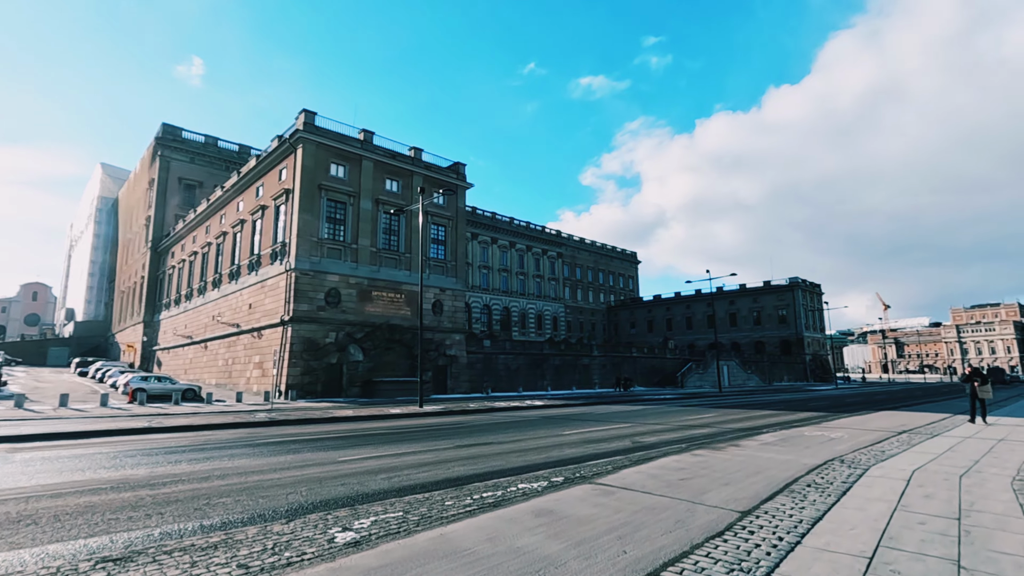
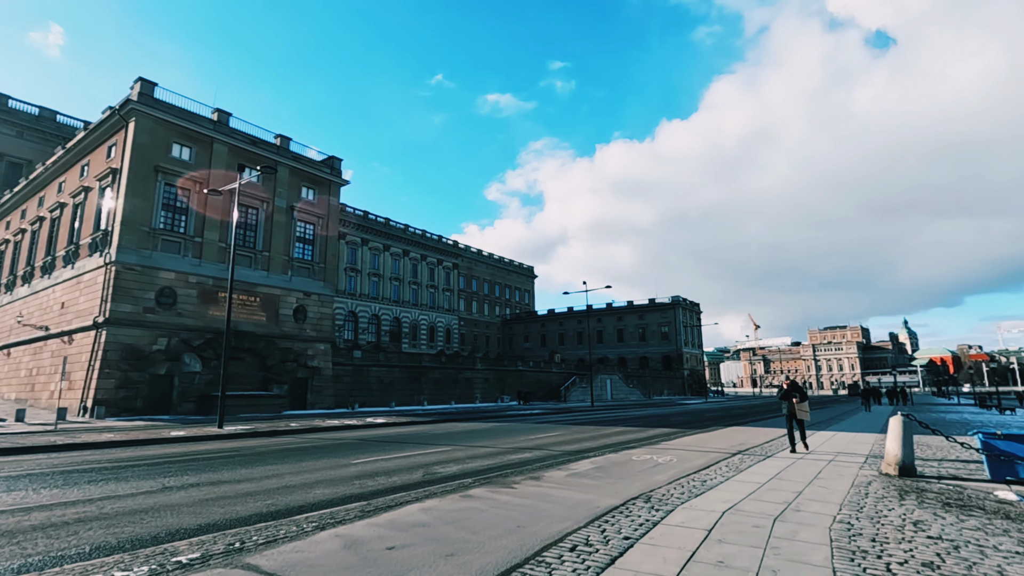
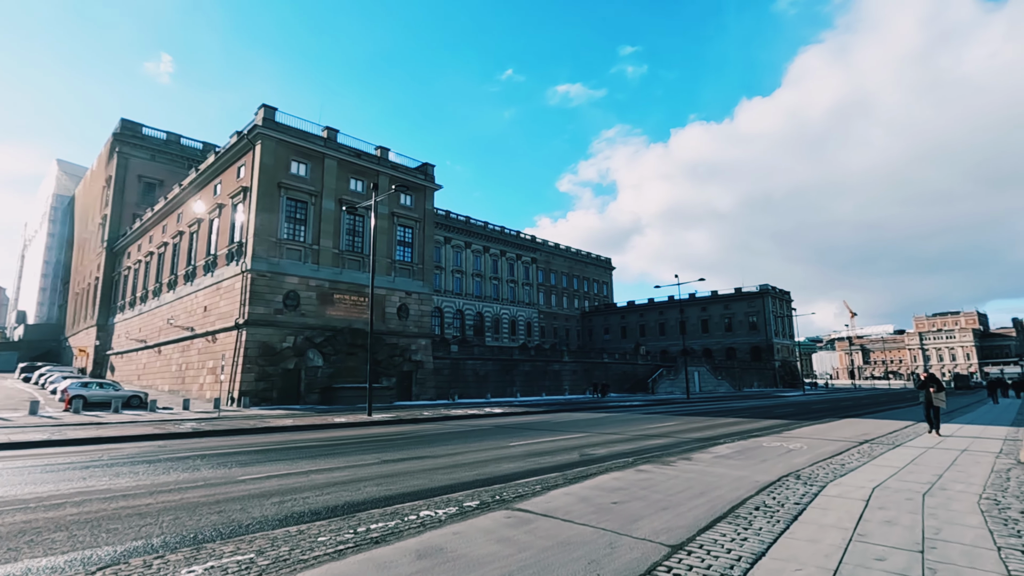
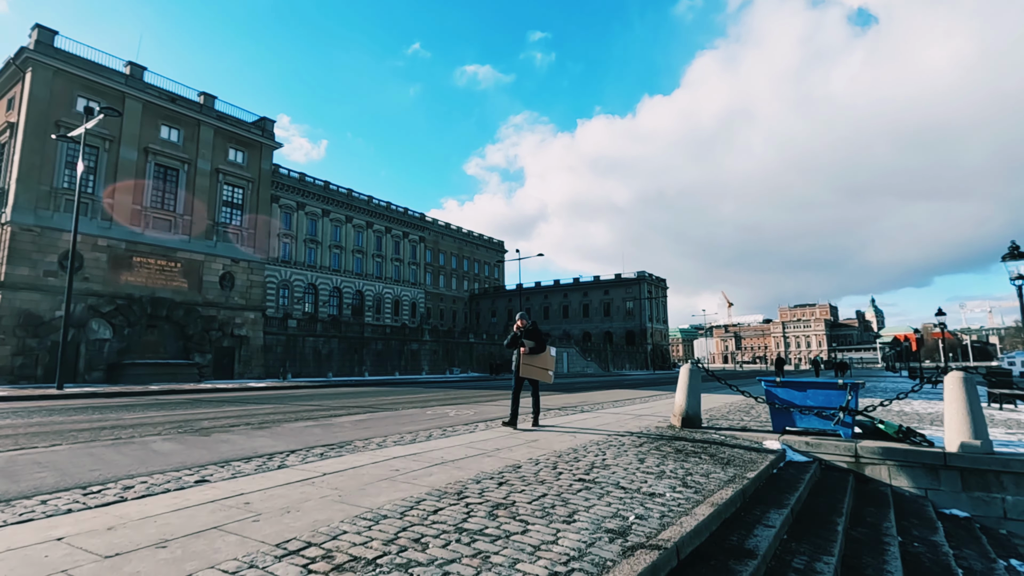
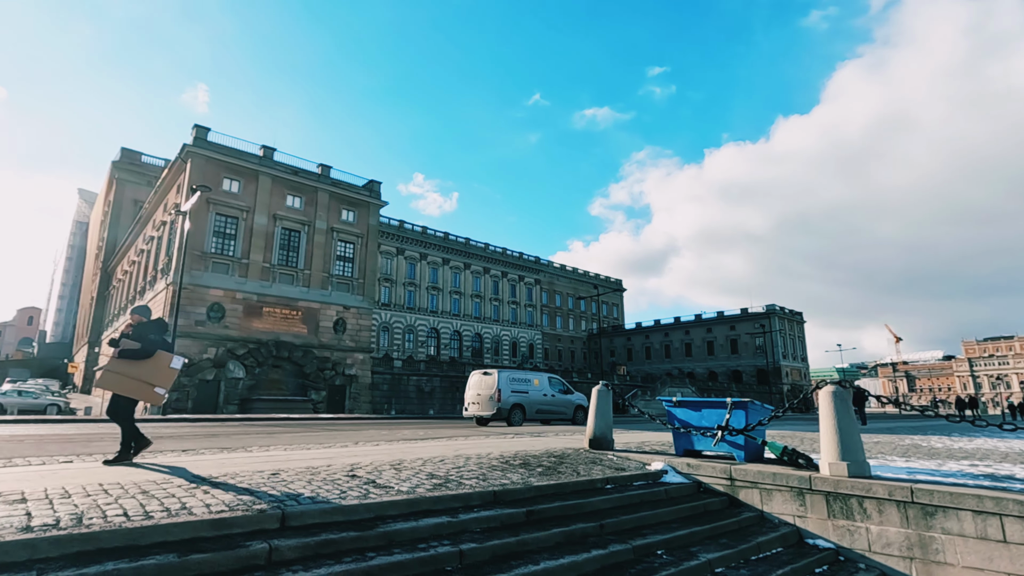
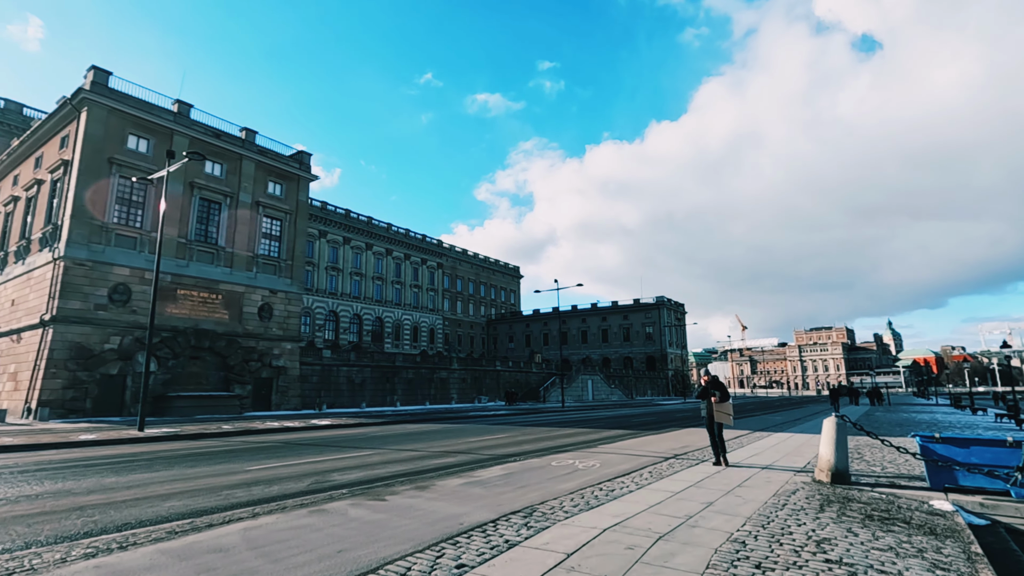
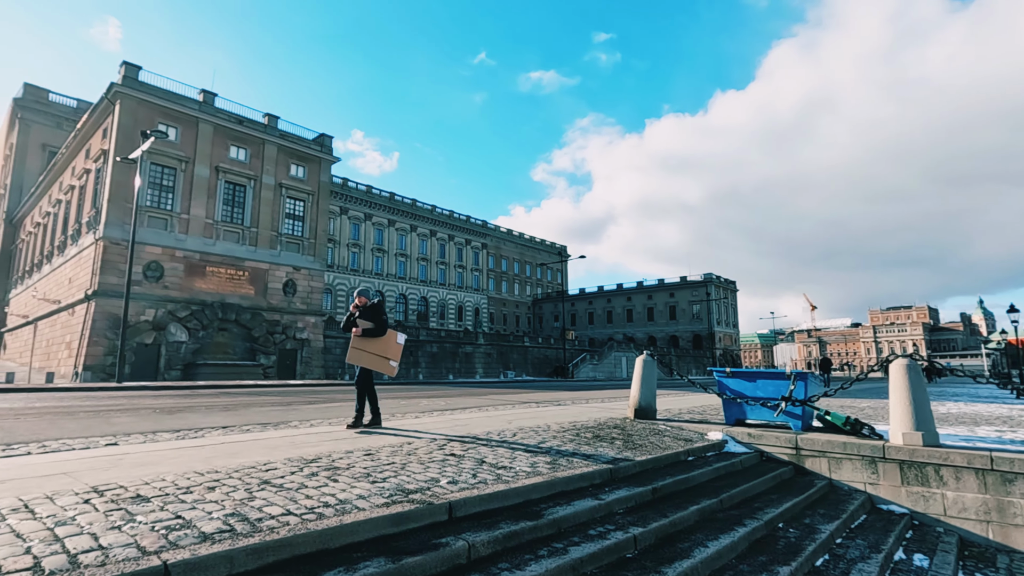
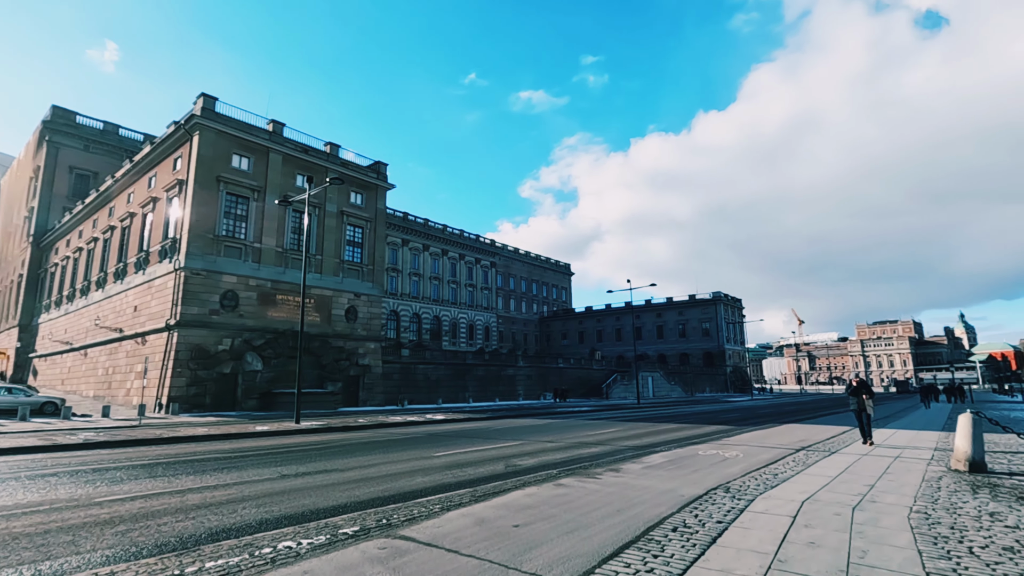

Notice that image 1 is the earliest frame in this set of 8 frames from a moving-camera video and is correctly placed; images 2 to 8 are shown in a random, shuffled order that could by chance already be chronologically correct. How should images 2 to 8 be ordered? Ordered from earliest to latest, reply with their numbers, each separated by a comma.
3, 8, 2, 6, 4, 7, 5
